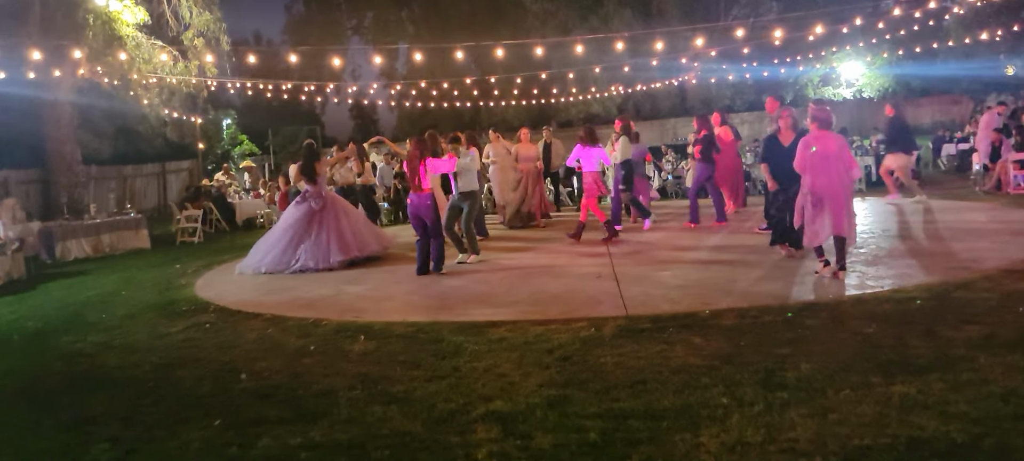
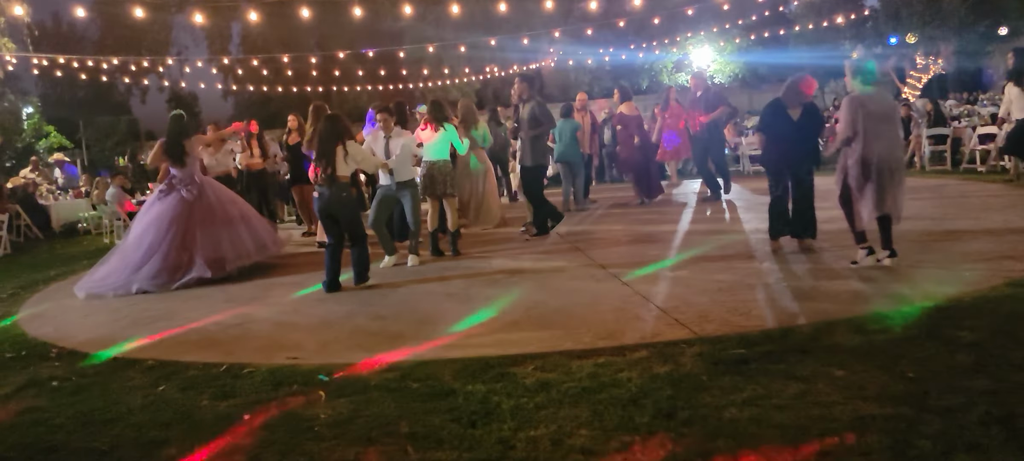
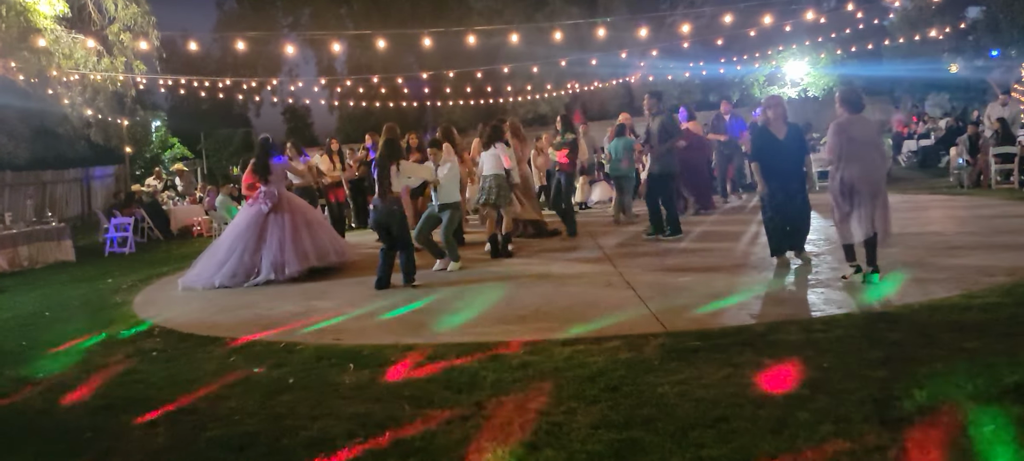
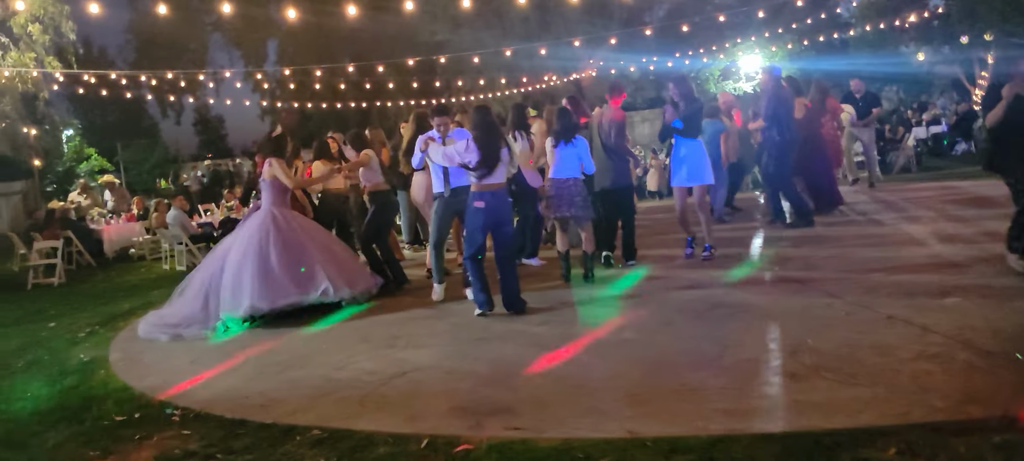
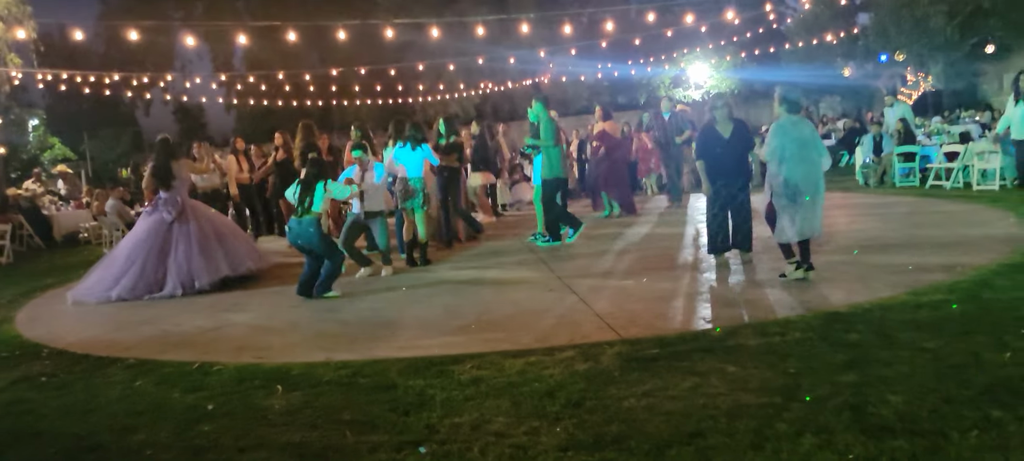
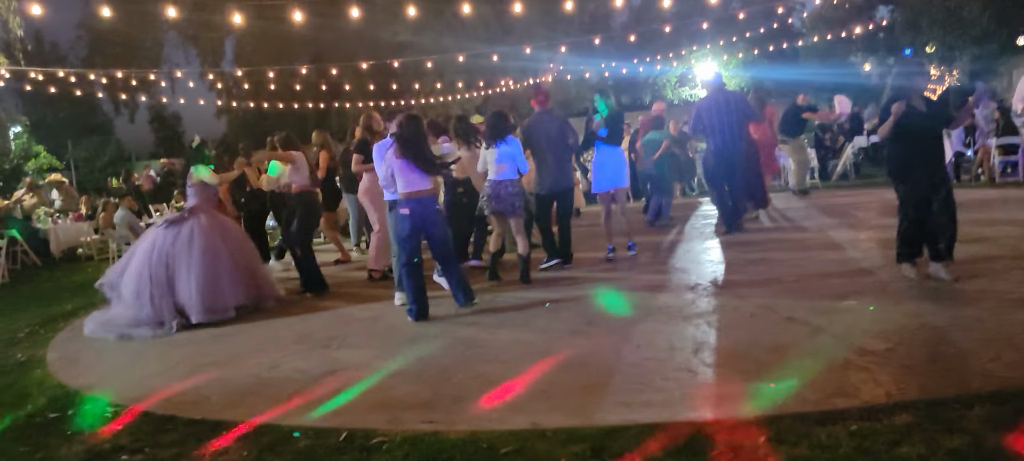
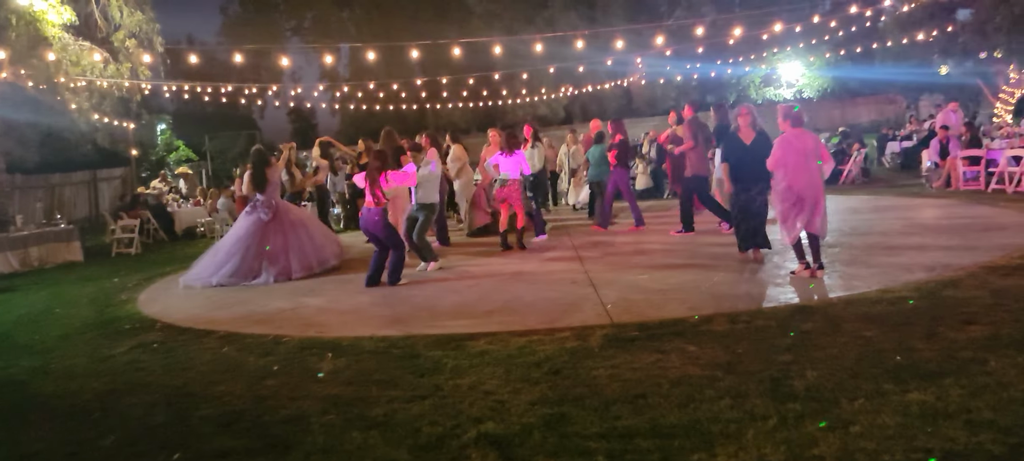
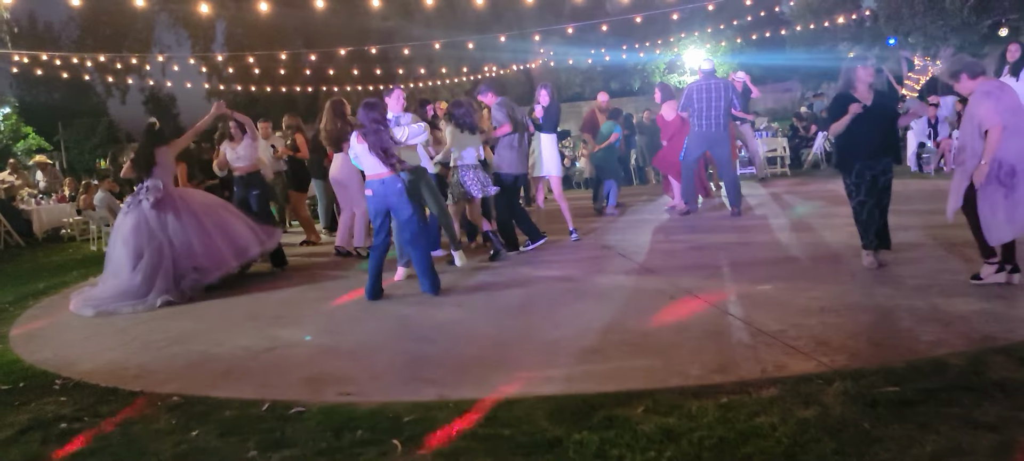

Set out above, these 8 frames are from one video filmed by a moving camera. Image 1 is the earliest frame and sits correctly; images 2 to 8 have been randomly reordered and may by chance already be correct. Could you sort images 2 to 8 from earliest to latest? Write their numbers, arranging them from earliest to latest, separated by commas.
7, 3, 5, 2, 8, 6, 4
